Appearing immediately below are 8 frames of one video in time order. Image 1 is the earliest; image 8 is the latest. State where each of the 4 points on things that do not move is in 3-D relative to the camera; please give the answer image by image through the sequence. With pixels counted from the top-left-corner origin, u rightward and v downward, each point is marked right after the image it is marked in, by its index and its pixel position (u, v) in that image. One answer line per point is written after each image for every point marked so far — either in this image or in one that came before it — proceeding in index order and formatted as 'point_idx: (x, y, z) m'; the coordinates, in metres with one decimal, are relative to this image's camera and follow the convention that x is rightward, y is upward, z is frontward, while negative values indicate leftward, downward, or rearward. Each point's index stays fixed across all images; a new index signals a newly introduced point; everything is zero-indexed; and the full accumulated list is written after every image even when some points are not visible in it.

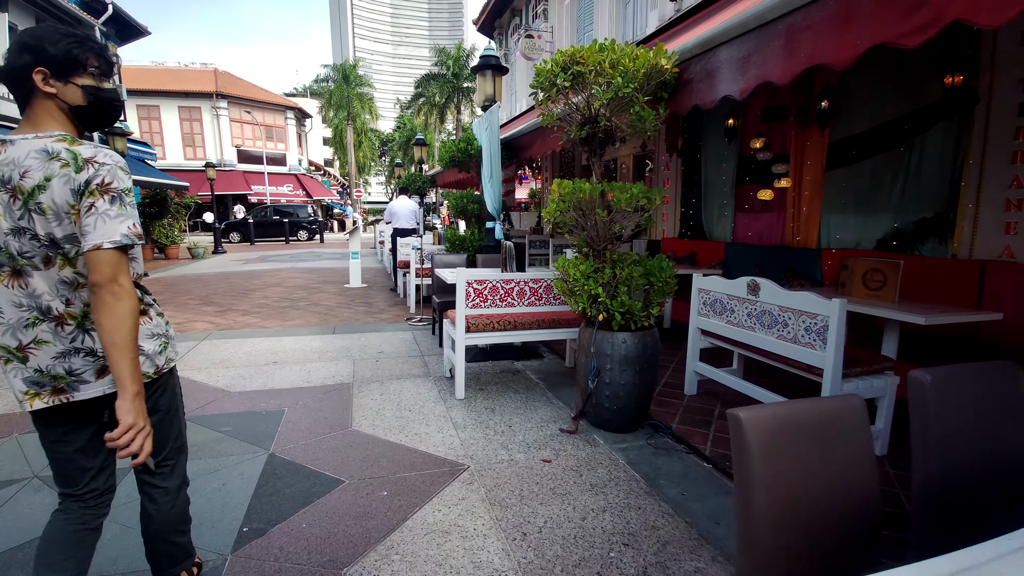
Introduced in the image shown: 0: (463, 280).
0: (-0.4, +0.1, +3.6) m
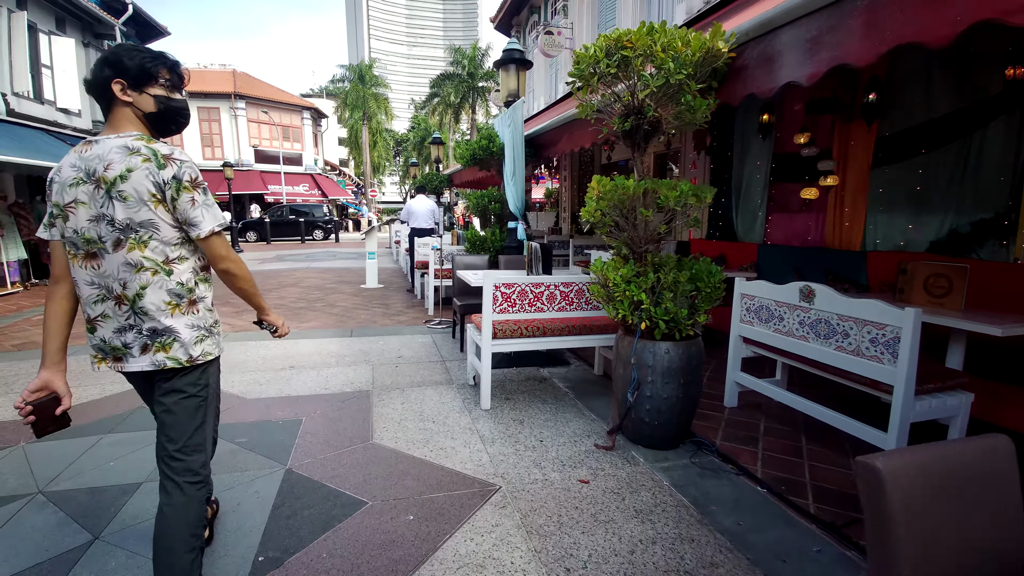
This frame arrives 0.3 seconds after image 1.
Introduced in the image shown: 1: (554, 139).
0: (-0.1, 0.0, +3.4) m
1: (+0.5, +1.7, +5.5) m
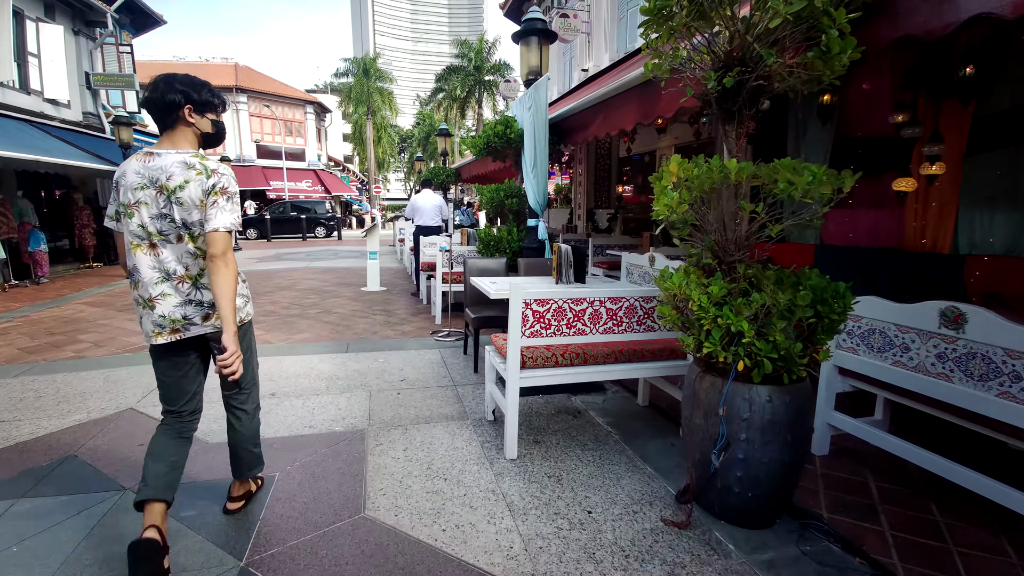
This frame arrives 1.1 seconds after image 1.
0: (0.0, -0.1, +2.7) m
1: (+0.7, +1.6, +4.7) m
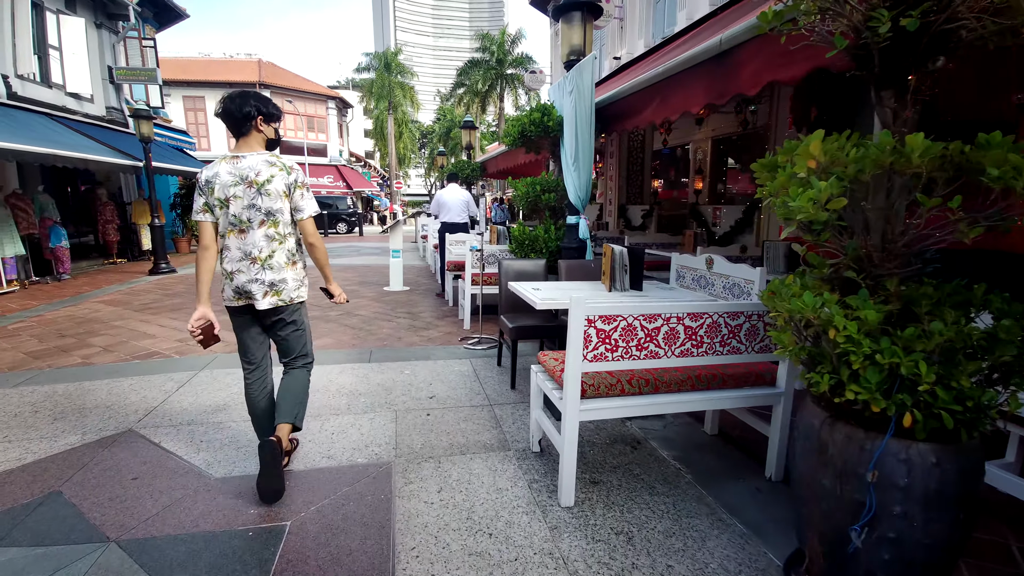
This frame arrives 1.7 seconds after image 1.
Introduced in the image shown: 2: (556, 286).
0: (+0.3, -0.1, +2.2) m
1: (+1.0, +1.5, +4.1) m
2: (+0.3, 0.0, +3.5) m
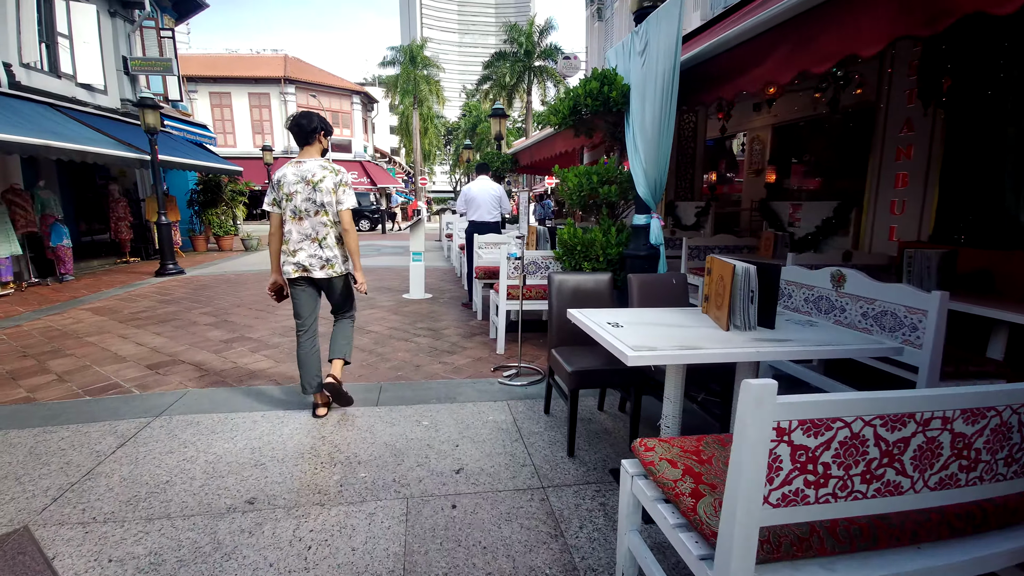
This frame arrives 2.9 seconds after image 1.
0: (+0.6, -0.3, +1.1) m
1: (+1.4, +1.4, +3.0) m
2: (+0.6, -0.1, +2.4) m
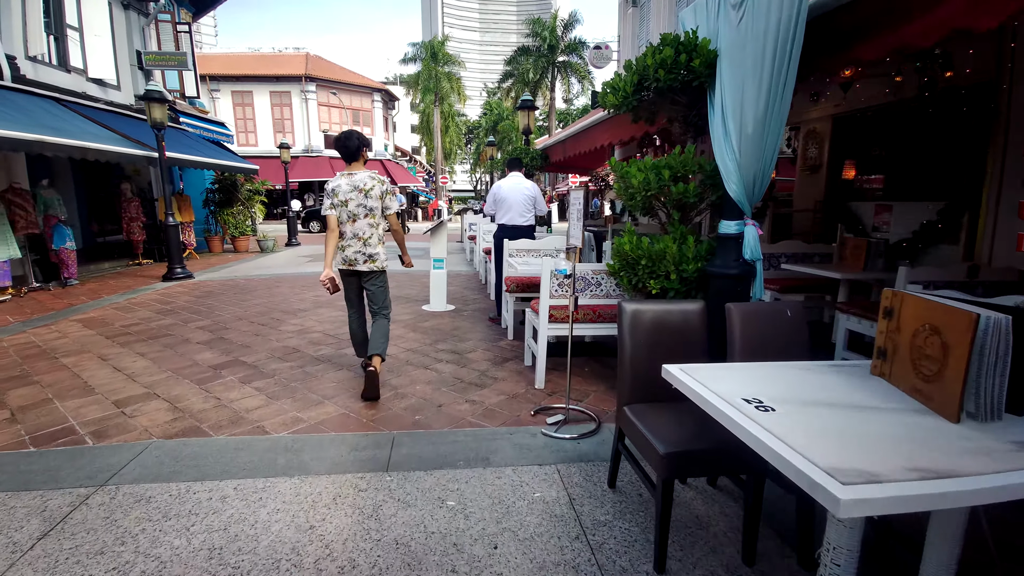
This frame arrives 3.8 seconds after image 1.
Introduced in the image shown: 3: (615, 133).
0: (+0.7, -0.5, +0.2) m
1: (+1.7, +1.2, +2.1) m
2: (+0.9, -0.3, +1.6) m
3: (+1.1, +1.6, +5.1) m
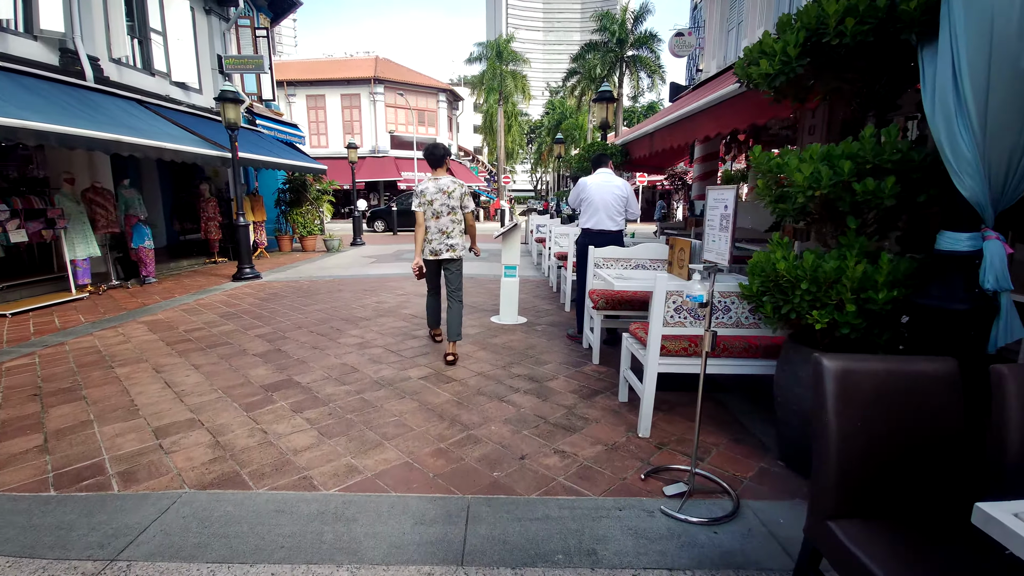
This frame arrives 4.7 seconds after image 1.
0: (+0.9, -0.6, -0.6) m
1: (+2.1, +1.0, +1.2) m
2: (+1.2, -0.5, +0.7) m
3: (+1.9, +1.5, +4.2) m
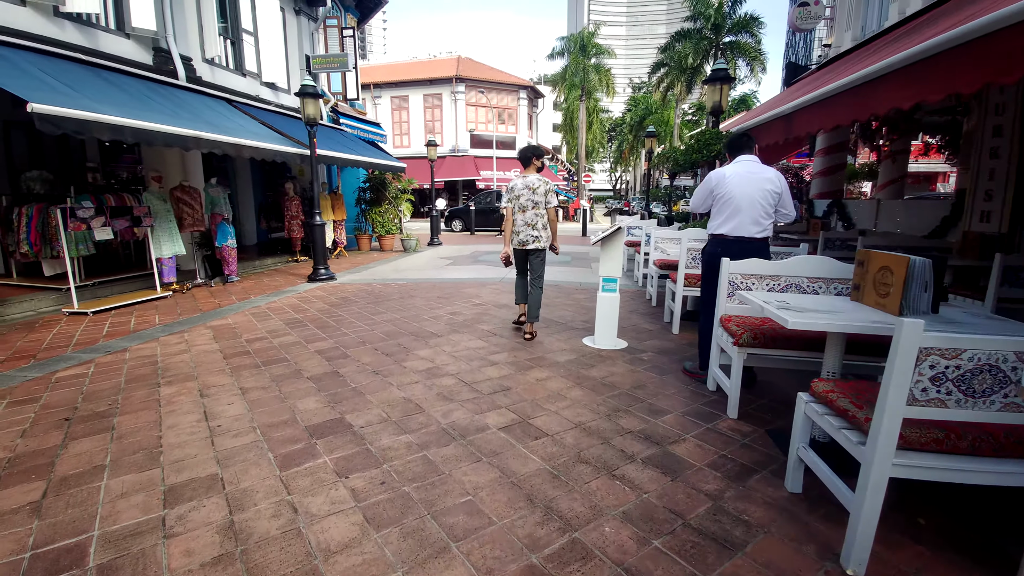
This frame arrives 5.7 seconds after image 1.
0: (+0.9, -0.8, -1.7) m
1: (+2.4, +0.8, -0.1) m
2: (+1.4, -0.7, -0.4) m
3: (+2.6, +1.3, +2.9) m
